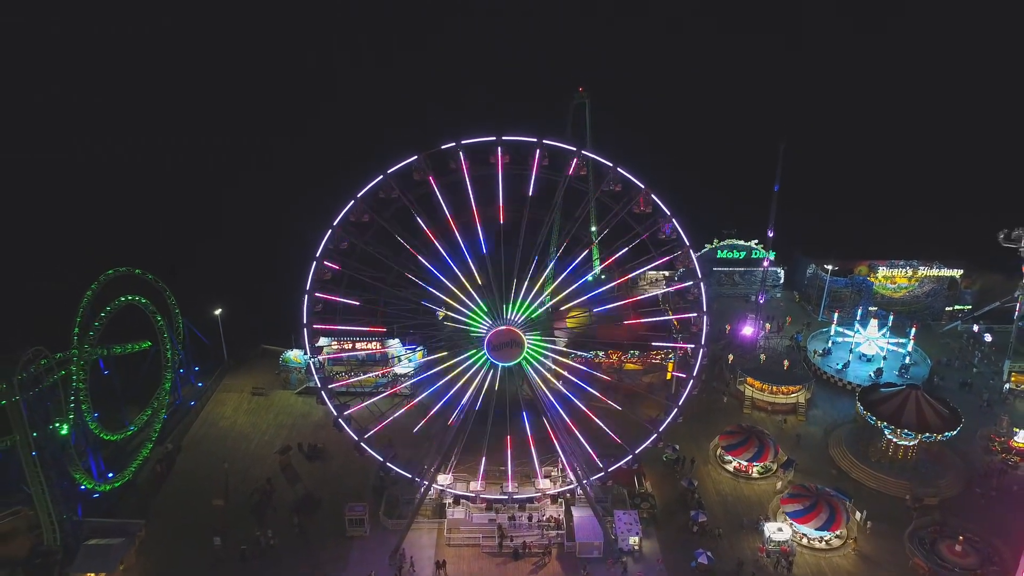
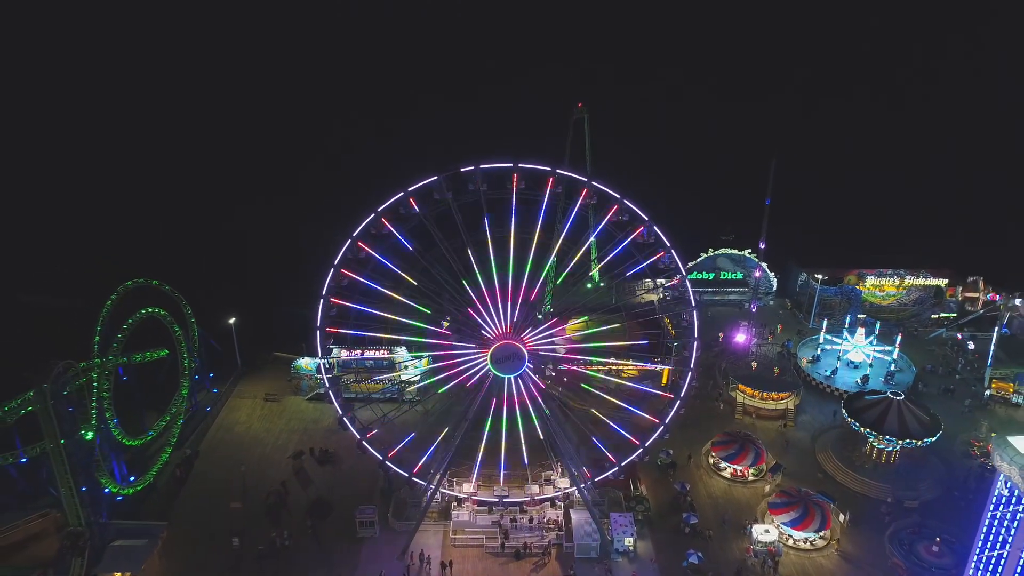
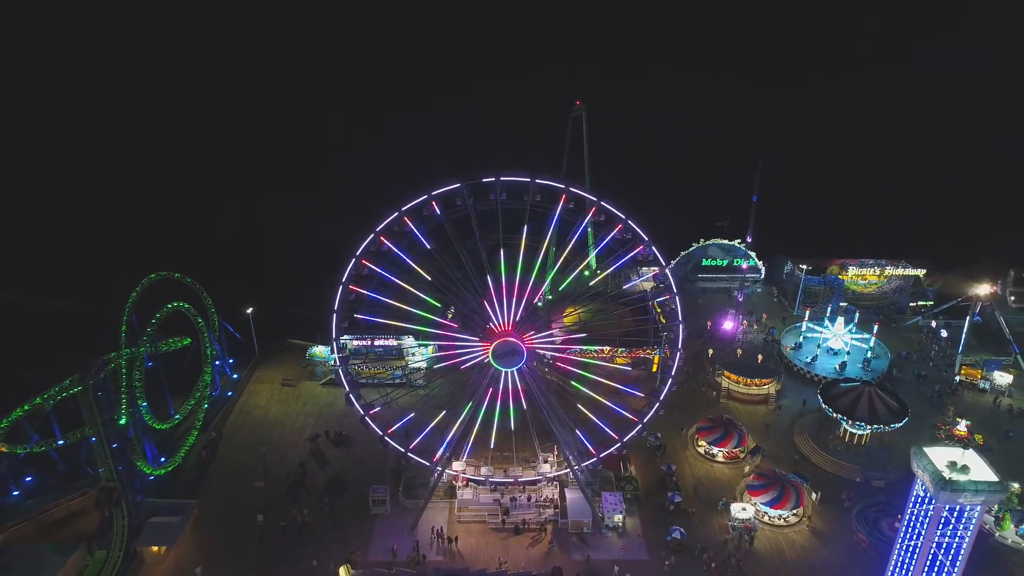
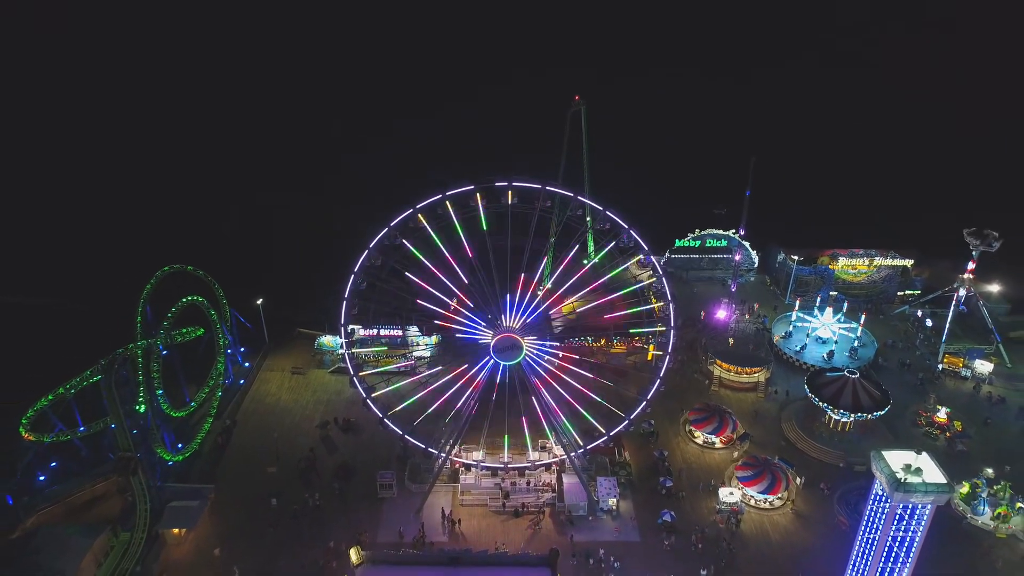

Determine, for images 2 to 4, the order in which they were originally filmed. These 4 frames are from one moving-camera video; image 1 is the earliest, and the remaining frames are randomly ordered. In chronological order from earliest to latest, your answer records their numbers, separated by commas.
2, 3, 4
